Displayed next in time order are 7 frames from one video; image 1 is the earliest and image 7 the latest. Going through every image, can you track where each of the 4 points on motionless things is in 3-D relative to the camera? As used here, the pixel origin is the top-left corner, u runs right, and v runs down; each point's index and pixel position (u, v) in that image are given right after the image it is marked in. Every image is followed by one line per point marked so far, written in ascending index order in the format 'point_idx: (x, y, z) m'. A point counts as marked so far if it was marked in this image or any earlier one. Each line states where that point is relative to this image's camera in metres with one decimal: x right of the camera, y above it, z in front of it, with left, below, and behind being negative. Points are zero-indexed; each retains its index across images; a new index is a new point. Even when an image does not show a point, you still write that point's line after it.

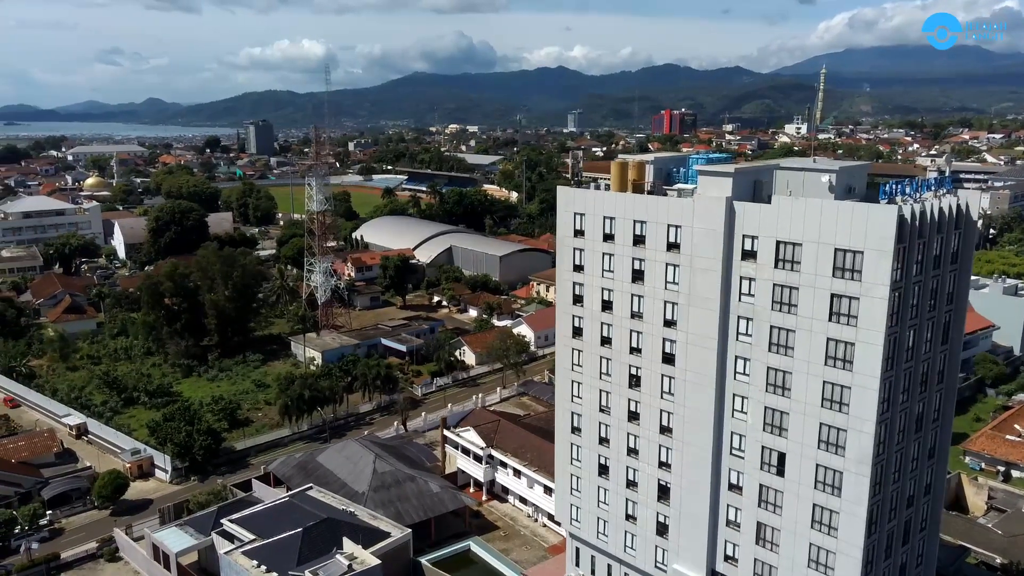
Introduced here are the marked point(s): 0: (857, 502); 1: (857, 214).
0: (+9.1, -5.7, +18.6) m
1: (+8.6, +1.9, +17.4) m
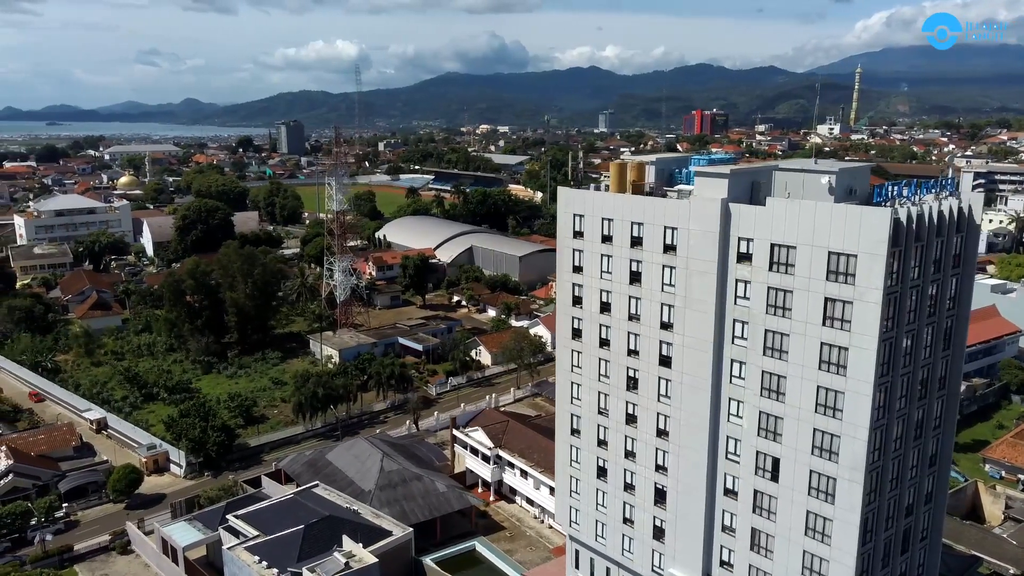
0: (+8.8, -5.8, +18.2) m
1: (+8.3, +1.8, +17.1) m
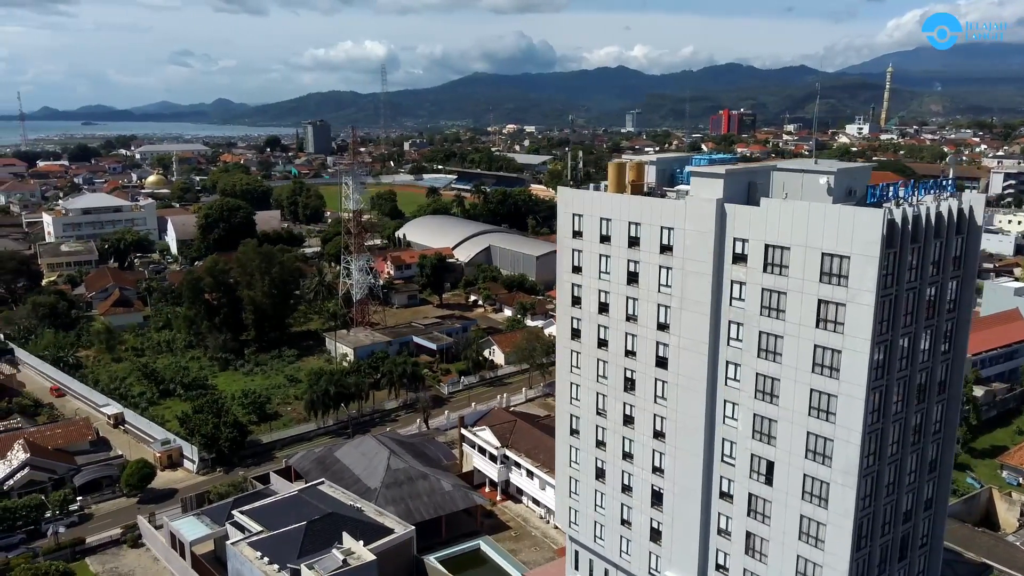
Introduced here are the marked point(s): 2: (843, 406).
0: (+8.5, -5.8, +18.0) m
1: (+8.0, +1.7, +16.9) m
2: (+8.3, -3.0, +17.6) m
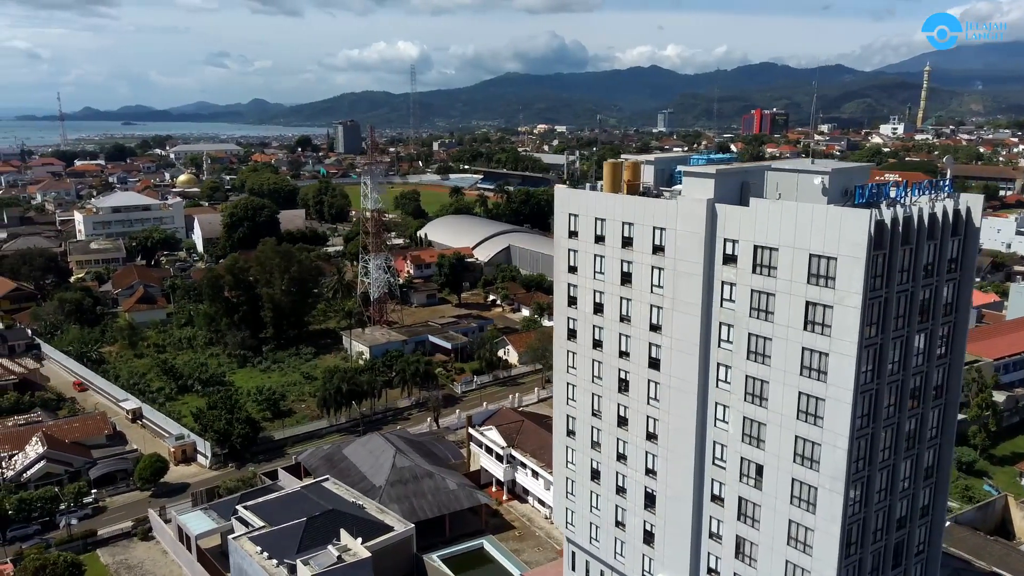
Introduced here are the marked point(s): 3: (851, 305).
0: (+8.0, -5.9, +17.7) m
1: (+7.6, +1.7, +16.6) m
2: (+7.9, -3.0, +17.3) m
3: (+8.0, -0.4, +16.5) m
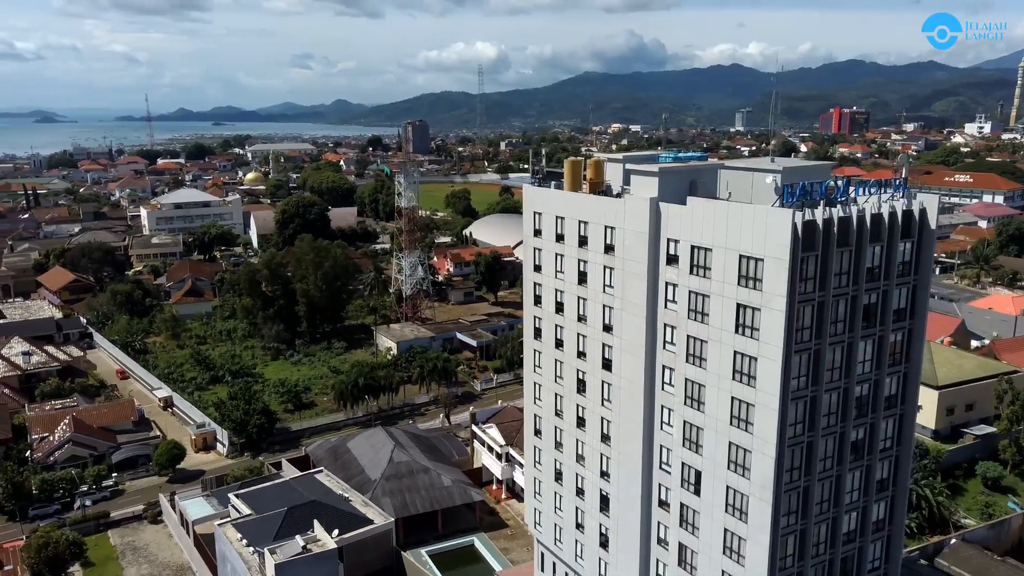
0: (+6.1, -5.9, +17.1) m
1: (+5.7, +1.6, +16.0) m
2: (+5.9, -3.1, +16.7) m
3: (+6.1, -0.5, +16.0) m
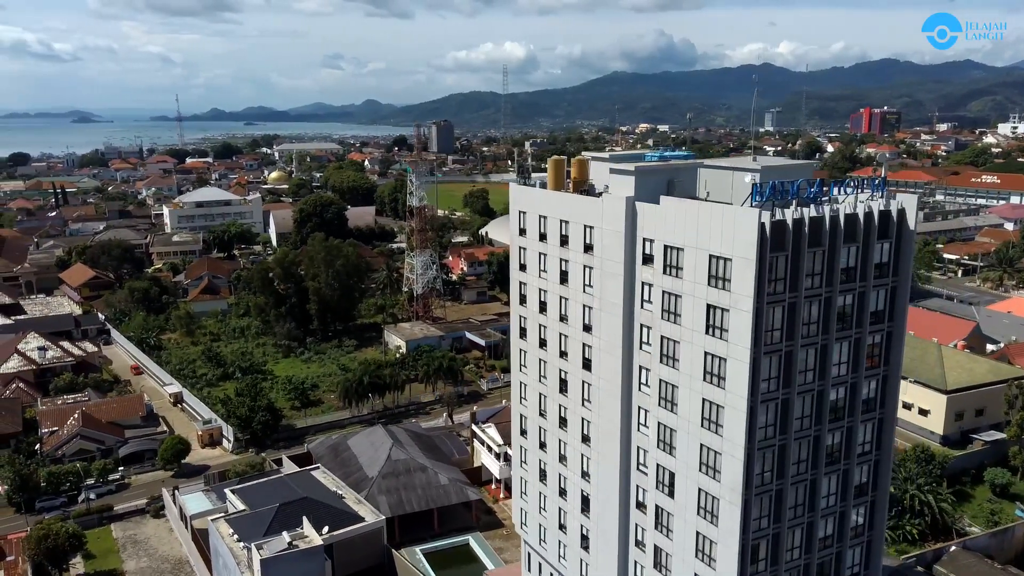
0: (+5.3, -5.9, +16.9) m
1: (+4.9, +1.6, +15.9) m
2: (+5.2, -3.1, +16.5) m
3: (+5.3, -0.5, +15.8) m
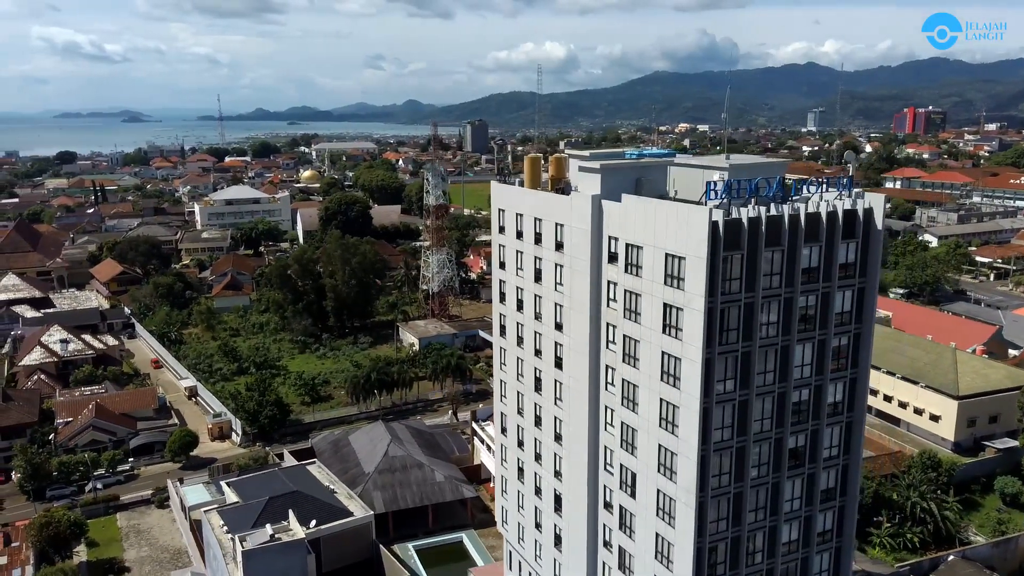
0: (+4.2, -5.9, +16.7) m
1: (+3.8, +1.6, +15.7) m
2: (+4.1, -3.1, +16.4) m
3: (+4.2, -0.5, +15.6) m
